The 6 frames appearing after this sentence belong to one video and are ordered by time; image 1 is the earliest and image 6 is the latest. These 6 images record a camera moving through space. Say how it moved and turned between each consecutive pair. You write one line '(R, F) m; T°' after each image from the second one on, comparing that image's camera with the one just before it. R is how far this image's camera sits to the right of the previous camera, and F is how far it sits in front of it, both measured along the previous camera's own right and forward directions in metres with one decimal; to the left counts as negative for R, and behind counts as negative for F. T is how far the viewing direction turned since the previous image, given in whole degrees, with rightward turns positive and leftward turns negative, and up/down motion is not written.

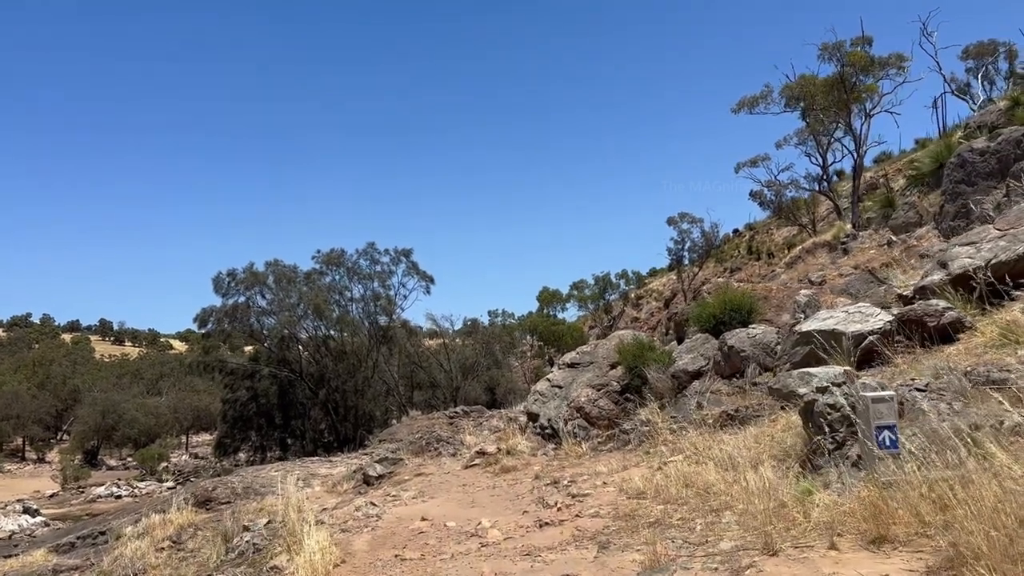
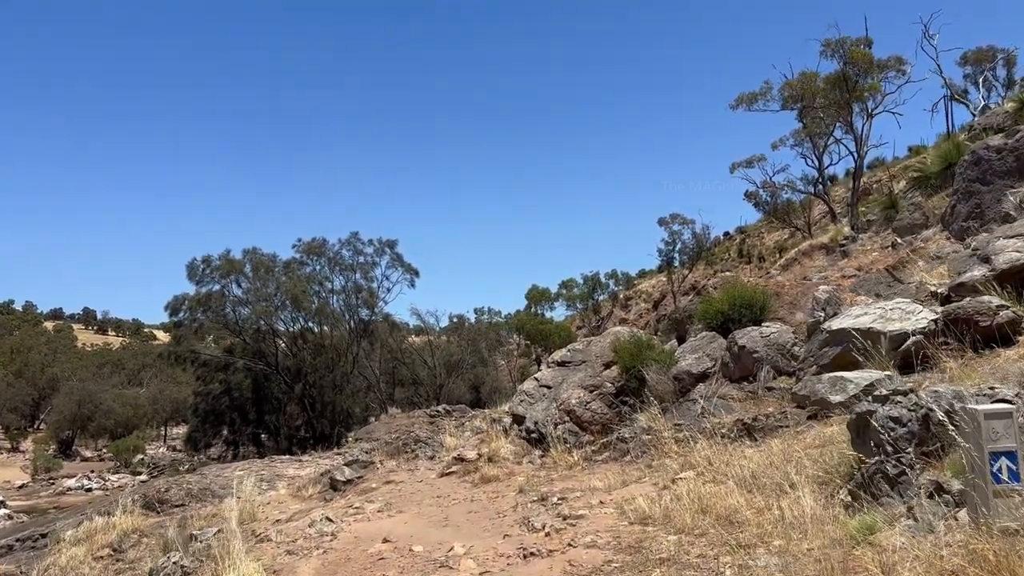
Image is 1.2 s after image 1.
(0.0, +1.1) m; +1°
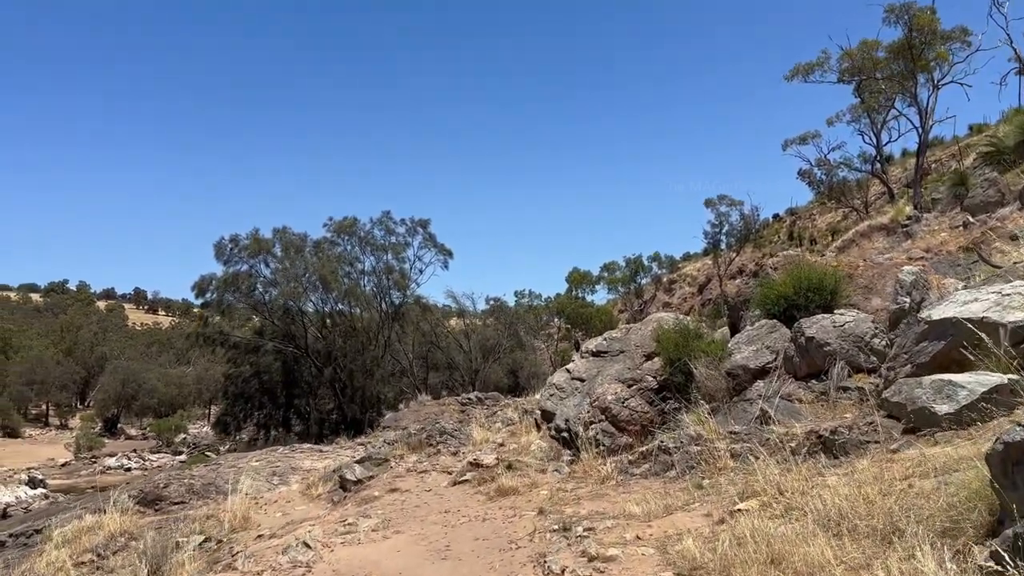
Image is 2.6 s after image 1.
(+0.2, +1.3) m; -3°
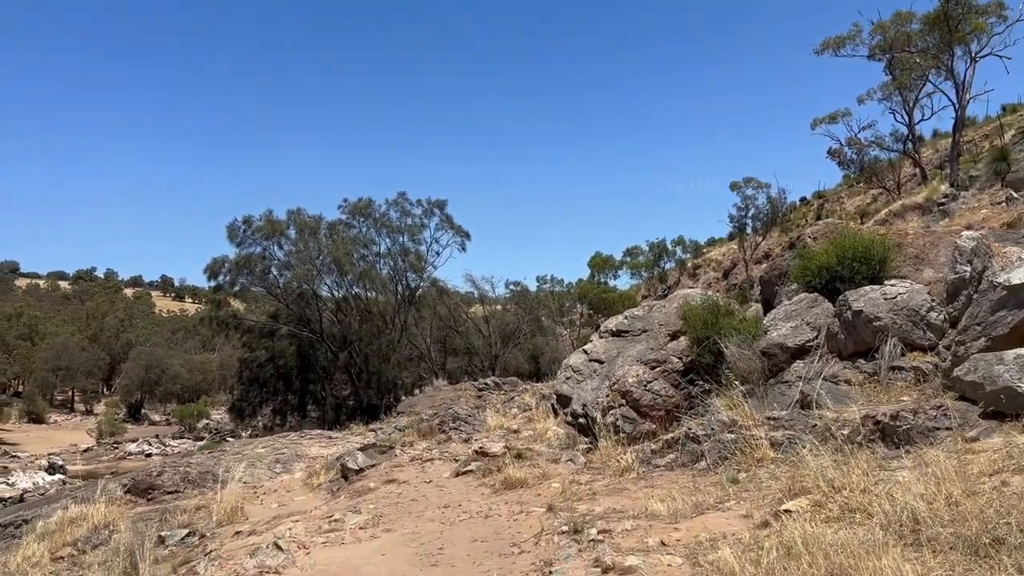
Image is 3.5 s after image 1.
(+0.1, +0.8) m; -2°
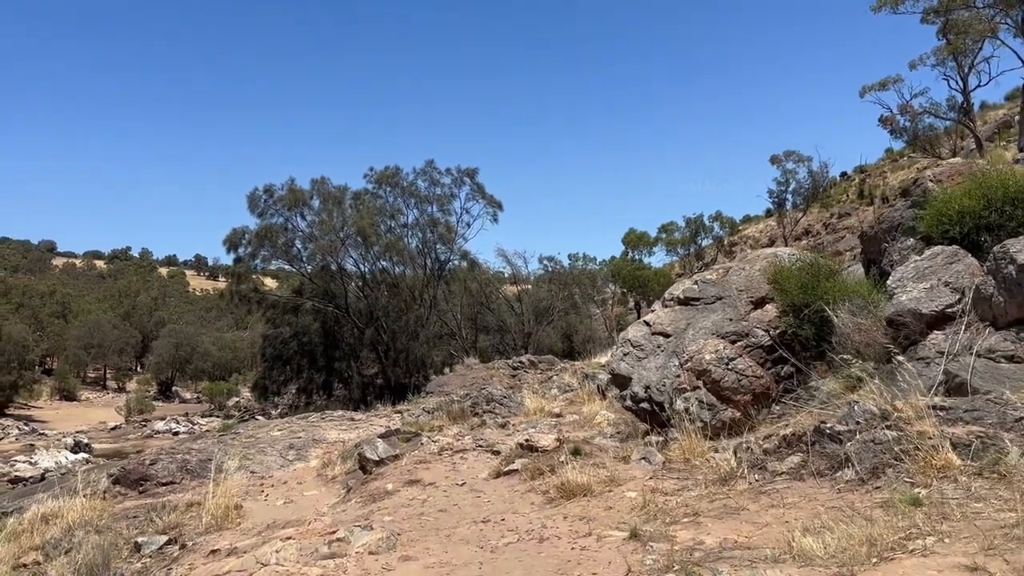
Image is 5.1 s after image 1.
(-0.2, +1.5) m; -2°
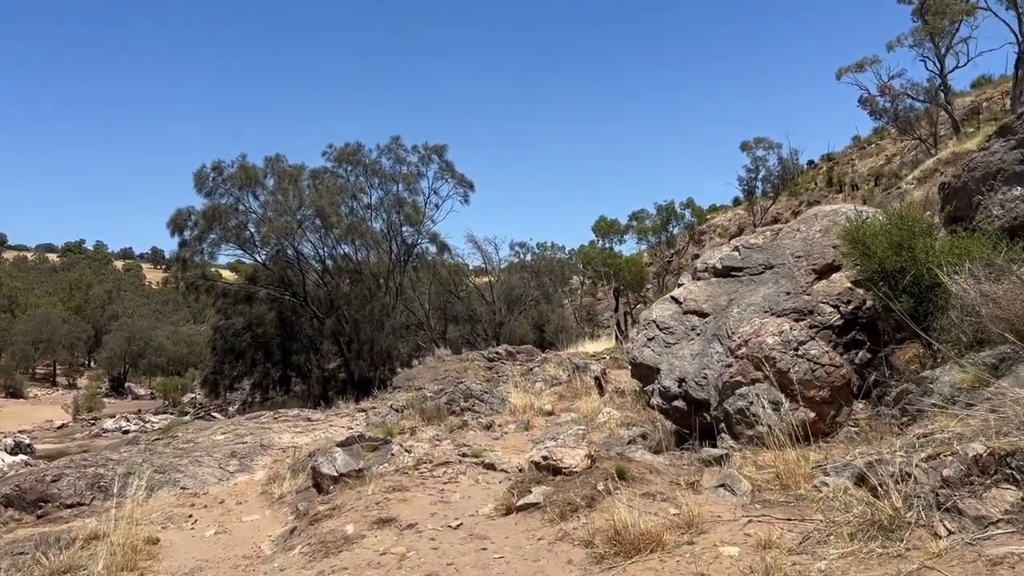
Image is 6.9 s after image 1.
(-0.2, +1.7) m; +2°
